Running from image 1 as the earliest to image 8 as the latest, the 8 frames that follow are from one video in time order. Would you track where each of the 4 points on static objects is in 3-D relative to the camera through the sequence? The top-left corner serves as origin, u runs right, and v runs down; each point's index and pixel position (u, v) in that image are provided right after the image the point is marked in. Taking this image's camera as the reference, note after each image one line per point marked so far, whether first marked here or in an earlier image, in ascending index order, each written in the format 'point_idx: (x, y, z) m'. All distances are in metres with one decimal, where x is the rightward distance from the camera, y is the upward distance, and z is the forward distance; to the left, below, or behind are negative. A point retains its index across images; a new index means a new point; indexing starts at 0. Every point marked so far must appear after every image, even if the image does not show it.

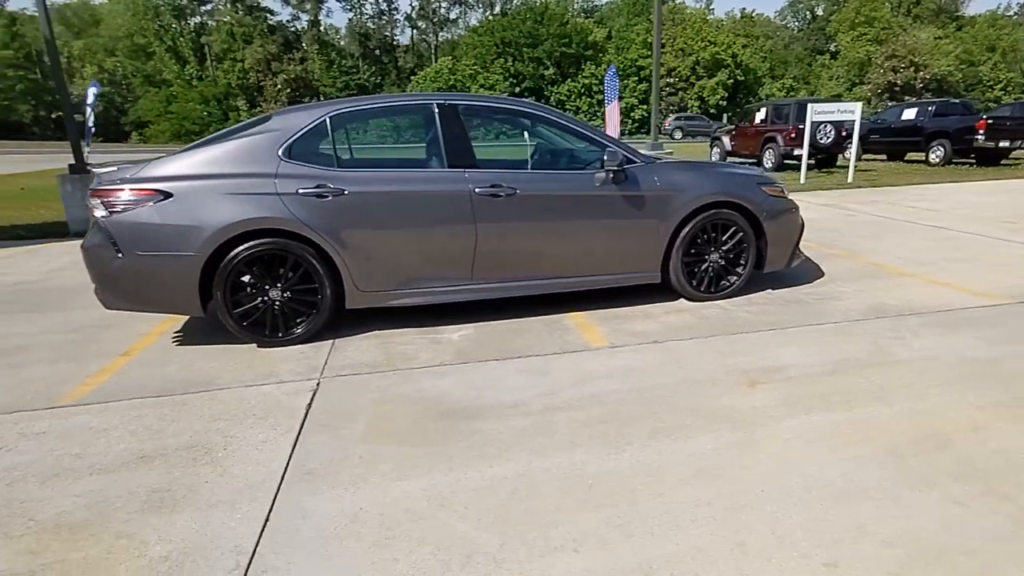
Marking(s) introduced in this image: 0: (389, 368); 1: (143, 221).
0: (-0.9, -0.5, +4.5) m
1: (-2.6, +0.5, +4.6) m
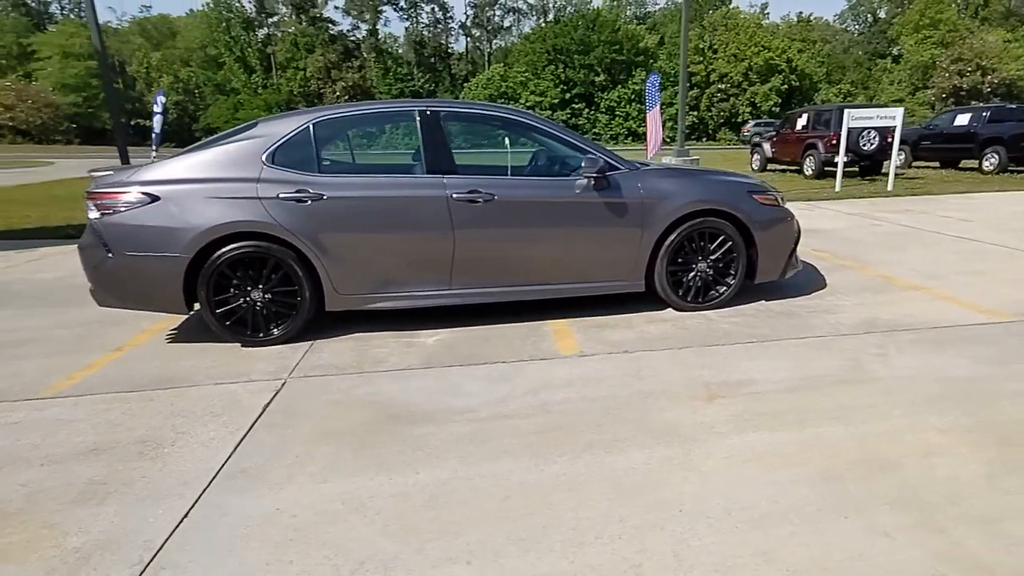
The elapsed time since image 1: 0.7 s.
0: (-1.1, -0.6, +4.5) m
1: (-2.8, +0.5, +4.8) m
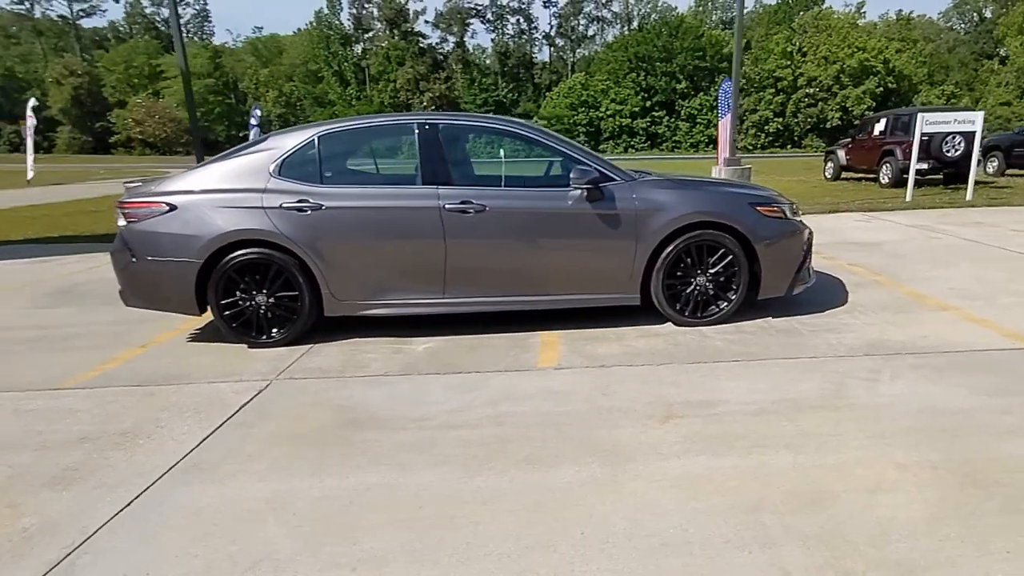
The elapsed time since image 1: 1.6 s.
0: (-1.3, -0.6, +4.7) m
1: (-2.9, +0.5, +5.2) m
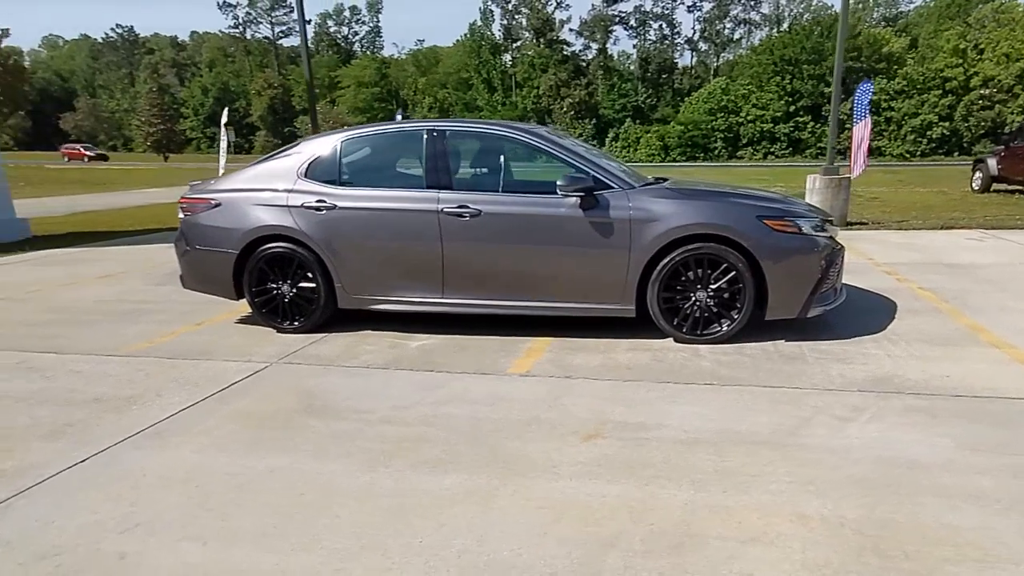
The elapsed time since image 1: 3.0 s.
0: (-1.4, -0.6, +4.9) m
1: (-2.8, +0.6, +5.8) m
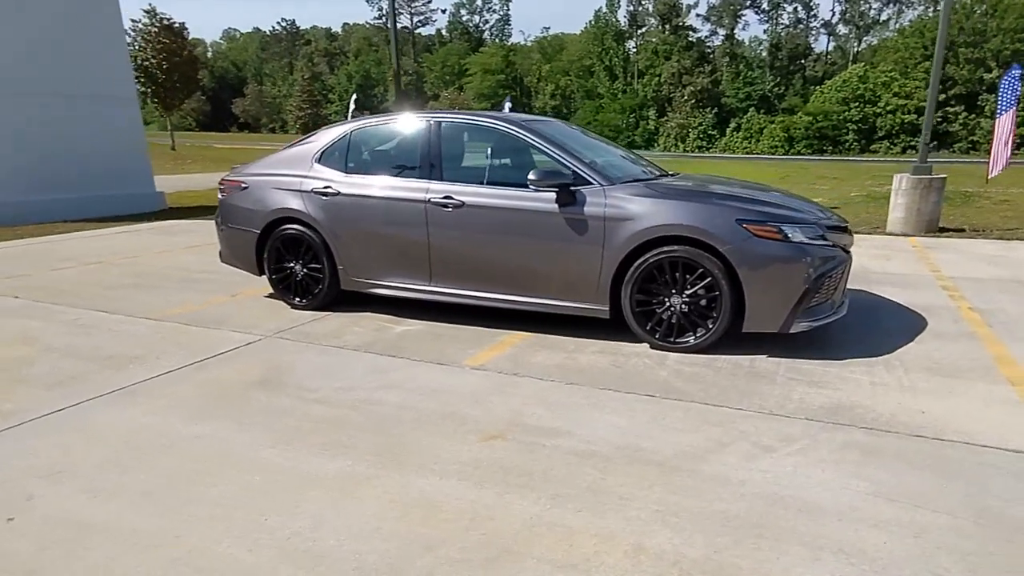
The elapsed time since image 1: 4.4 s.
0: (-1.6, -0.4, +5.2) m
1: (-2.8, +0.8, +6.3) m
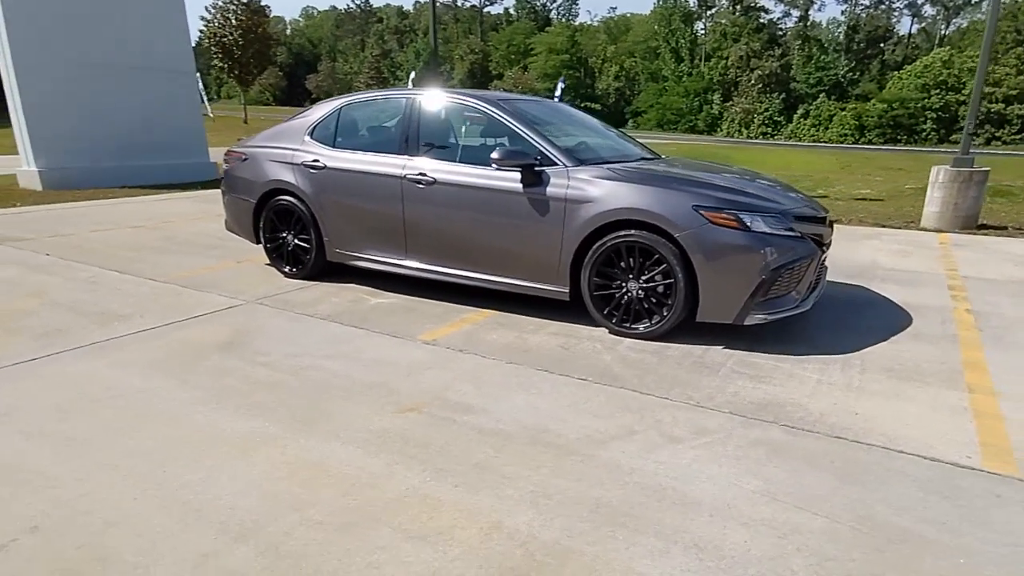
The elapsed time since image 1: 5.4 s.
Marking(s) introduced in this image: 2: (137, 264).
0: (-1.8, -0.2, +5.3) m
1: (-2.8, +1.2, +6.5) m
2: (-4.1, +0.3, +7.1) m
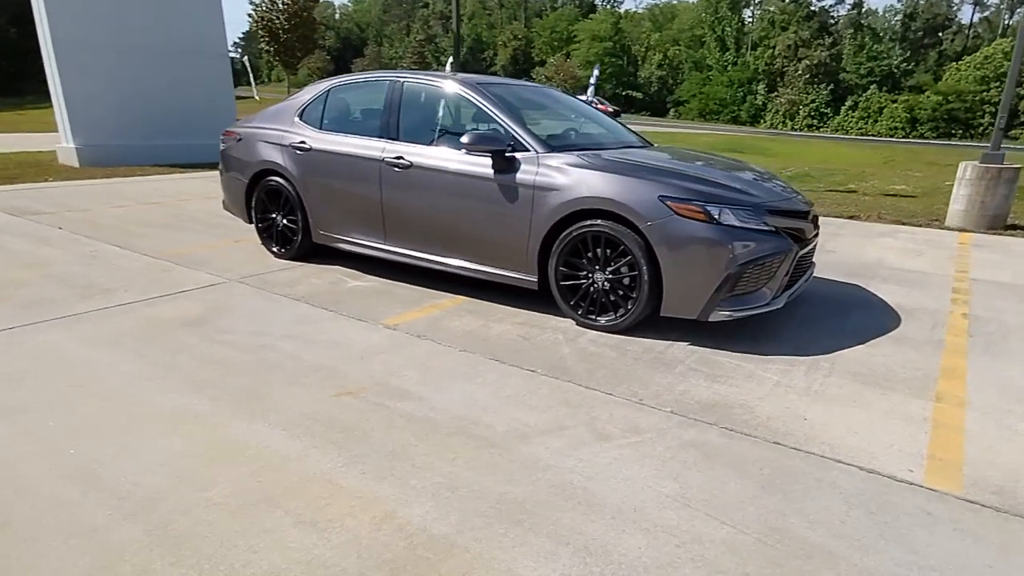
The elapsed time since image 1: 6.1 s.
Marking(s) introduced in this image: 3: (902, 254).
0: (-2.0, 0.0, +5.3) m
1: (-2.9, +1.4, +6.5) m
2: (-4.2, +0.5, +7.3) m
3: (+3.9, +0.3, +6.4) m
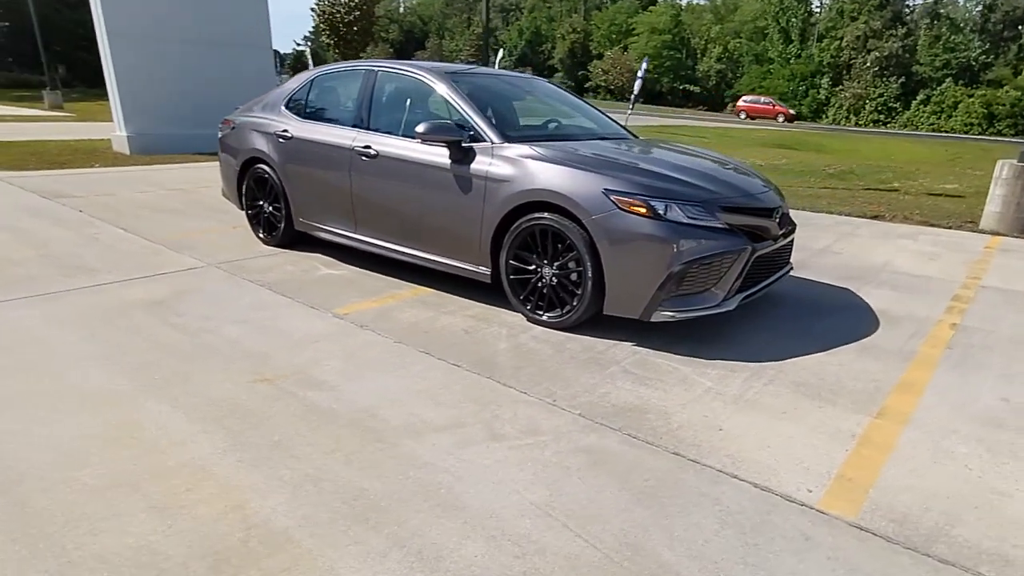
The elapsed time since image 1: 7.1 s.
0: (-2.2, +0.1, +5.4) m
1: (-3.0, +1.5, +6.7) m
2: (-4.2, +0.7, +7.5) m
3: (+3.7, +0.3, +5.9) m
